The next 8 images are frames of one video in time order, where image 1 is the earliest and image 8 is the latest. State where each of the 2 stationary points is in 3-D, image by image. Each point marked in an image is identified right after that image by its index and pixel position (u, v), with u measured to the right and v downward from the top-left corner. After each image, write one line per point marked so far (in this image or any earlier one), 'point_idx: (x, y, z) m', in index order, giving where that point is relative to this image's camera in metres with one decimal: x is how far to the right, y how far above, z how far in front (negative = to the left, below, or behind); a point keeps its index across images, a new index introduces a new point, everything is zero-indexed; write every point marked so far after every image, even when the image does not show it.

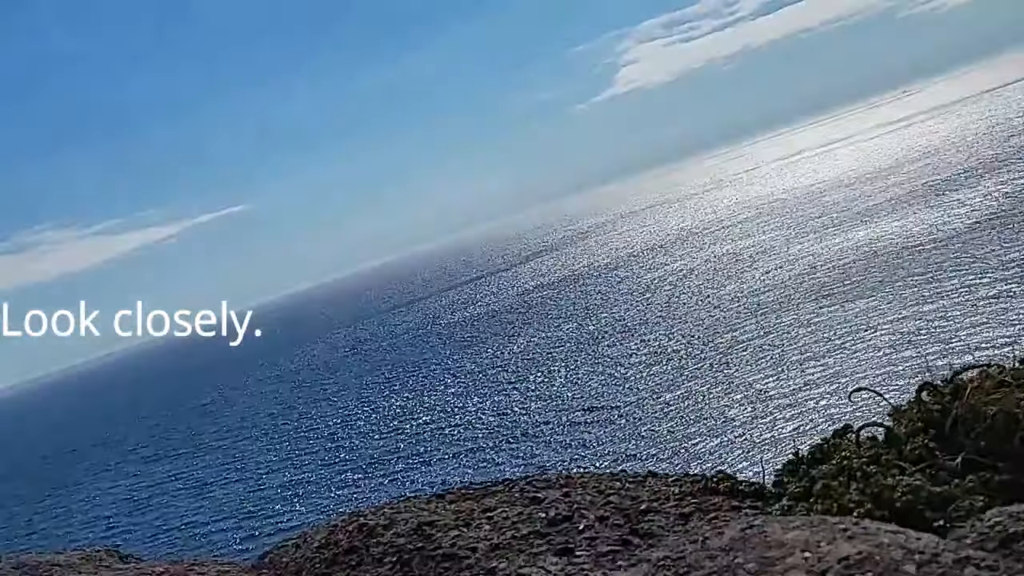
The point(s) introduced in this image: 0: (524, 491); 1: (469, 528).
0: (+0.3, -3.6, +15.7) m
1: (-0.6, -3.9, +14.5) m
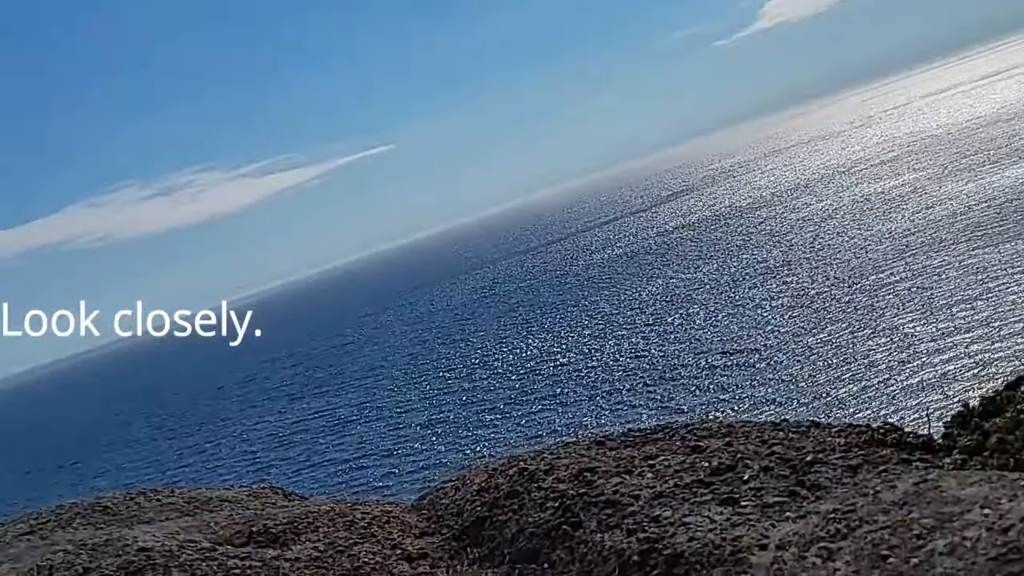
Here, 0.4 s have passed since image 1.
0: (+3.0, -2.7, +15.6) m
1: (+1.9, -3.0, +14.5) m
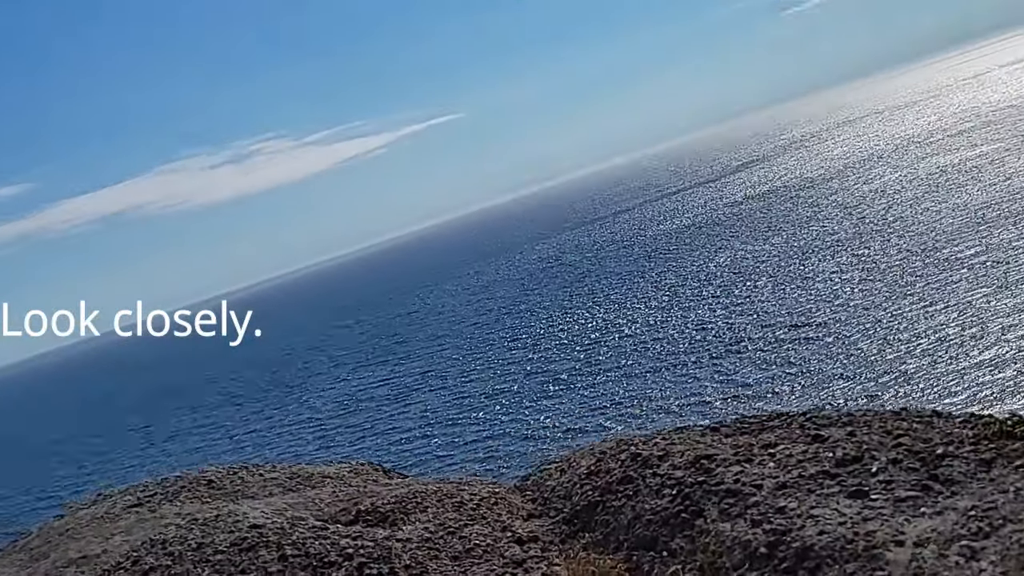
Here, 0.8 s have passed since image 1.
0: (+4.9, -2.4, +15.3) m
1: (+3.8, -2.8, +14.3) m
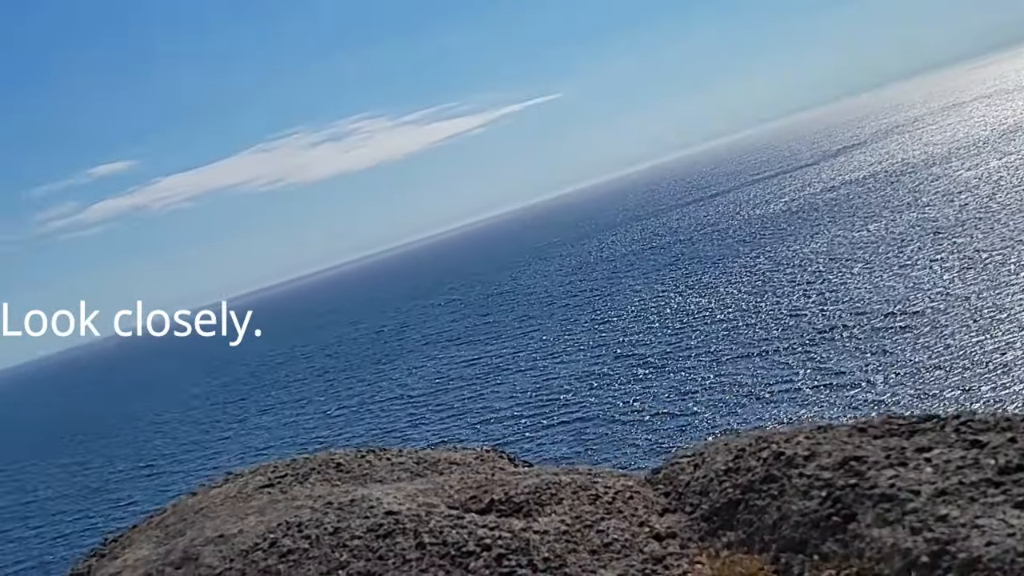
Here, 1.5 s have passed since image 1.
0: (+7.3, -2.4, +14.9) m
1: (+6.1, -2.8, +13.9) m
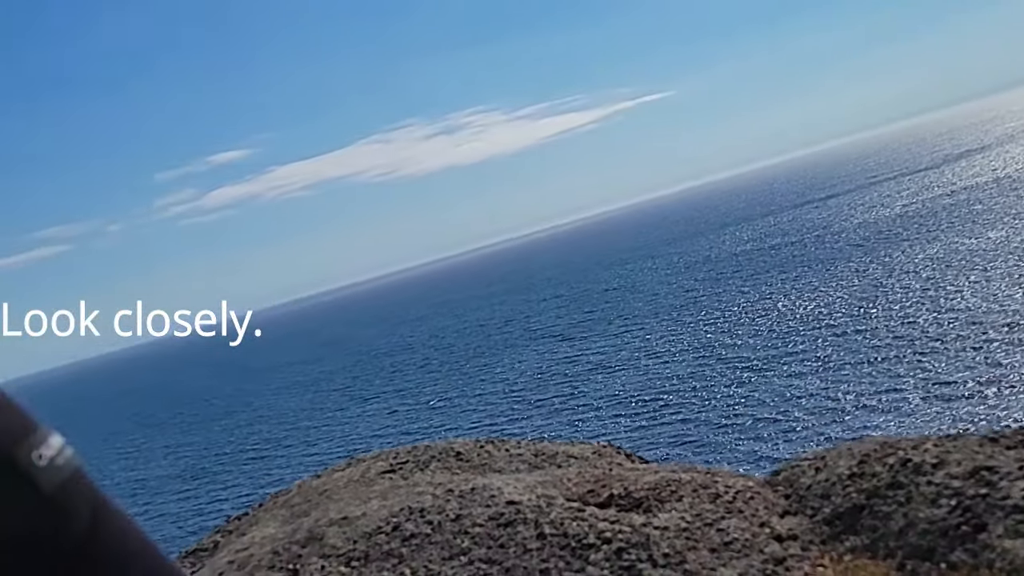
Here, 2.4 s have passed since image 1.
0: (+9.3, -2.6, +14.6) m
1: (+8.0, -2.9, +13.7) m
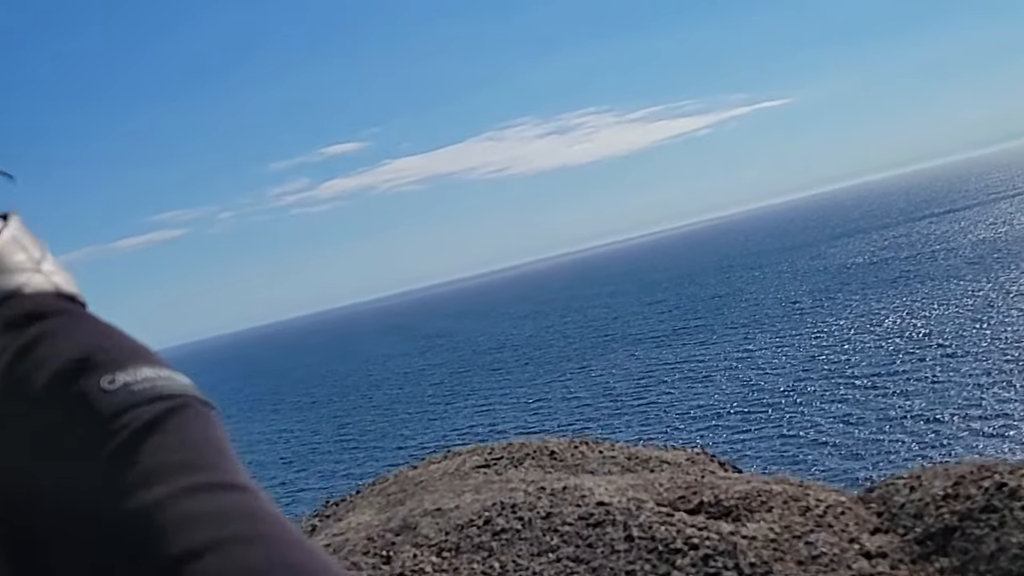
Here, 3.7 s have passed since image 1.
0: (+10.9, -3.1, +14.4) m
1: (+9.5, -3.4, +13.6) m
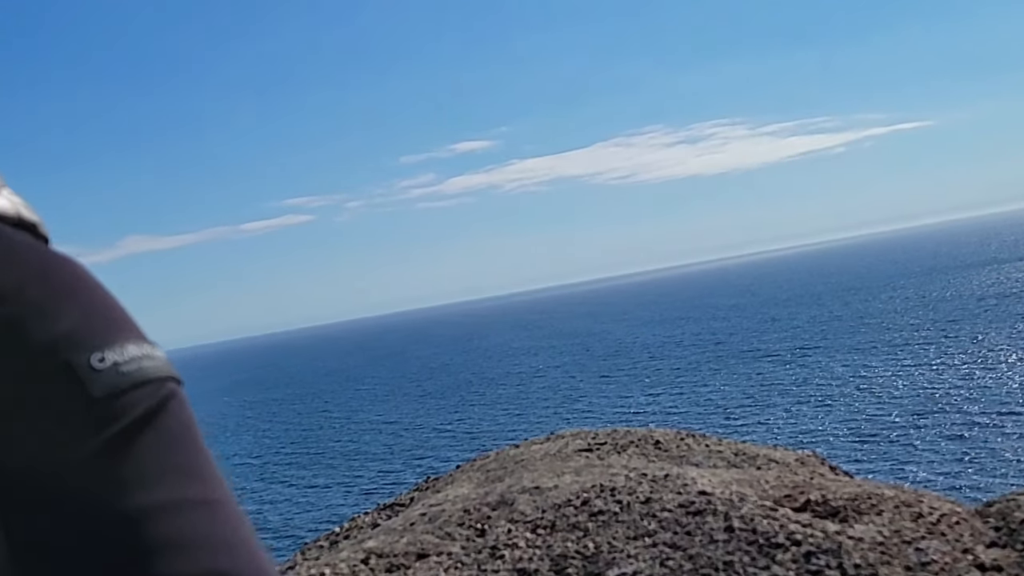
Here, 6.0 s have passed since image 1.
0: (+12.4, -3.5, +13.2) m
1: (+10.9, -3.7, +12.6) m
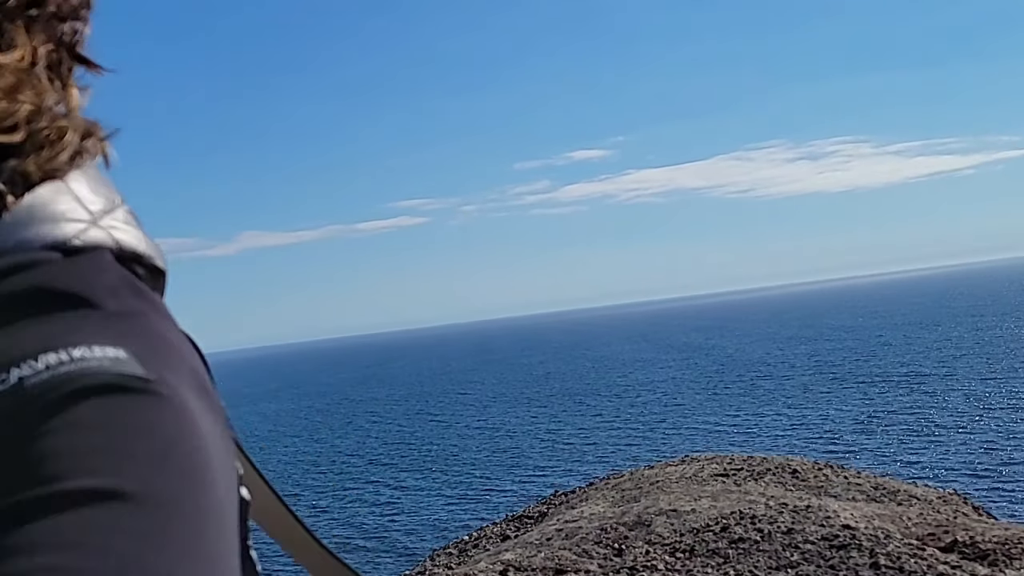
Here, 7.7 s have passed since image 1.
0: (+14.9, -4.5, +12.6) m
1: (+13.4, -4.7, +12.2) m
